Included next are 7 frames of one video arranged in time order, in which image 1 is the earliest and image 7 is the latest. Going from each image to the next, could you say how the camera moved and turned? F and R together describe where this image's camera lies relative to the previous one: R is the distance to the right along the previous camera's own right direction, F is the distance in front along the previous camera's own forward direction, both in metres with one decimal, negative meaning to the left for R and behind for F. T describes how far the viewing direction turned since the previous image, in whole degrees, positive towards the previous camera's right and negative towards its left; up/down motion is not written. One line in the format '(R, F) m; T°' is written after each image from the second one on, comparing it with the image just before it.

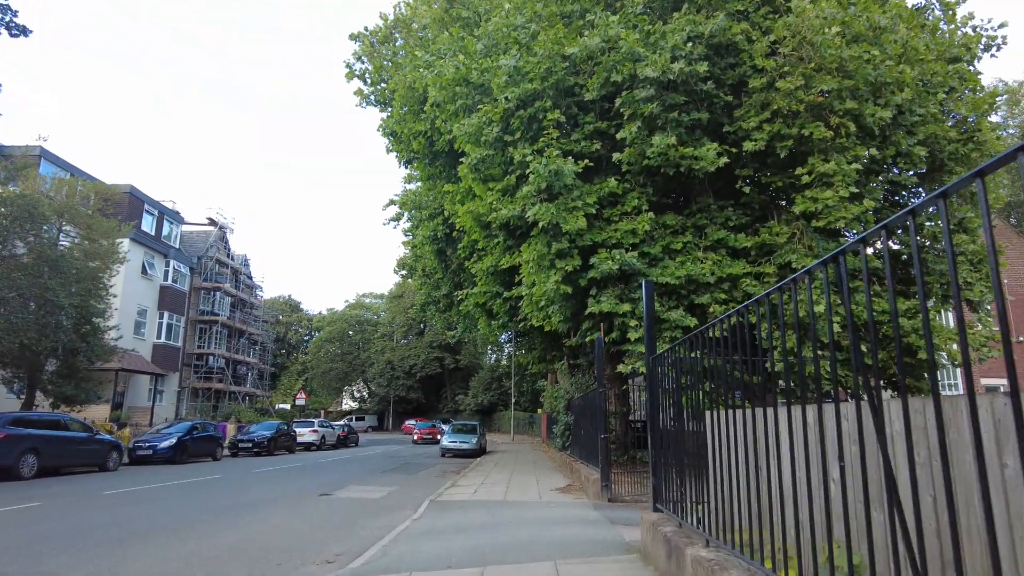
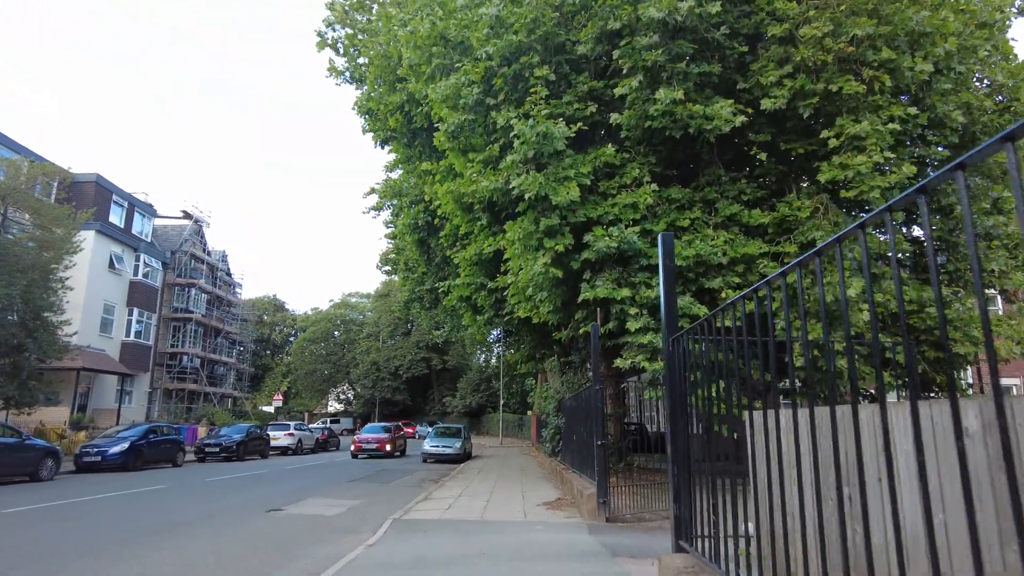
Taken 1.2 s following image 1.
(+0.2, +1.6) m; +1°
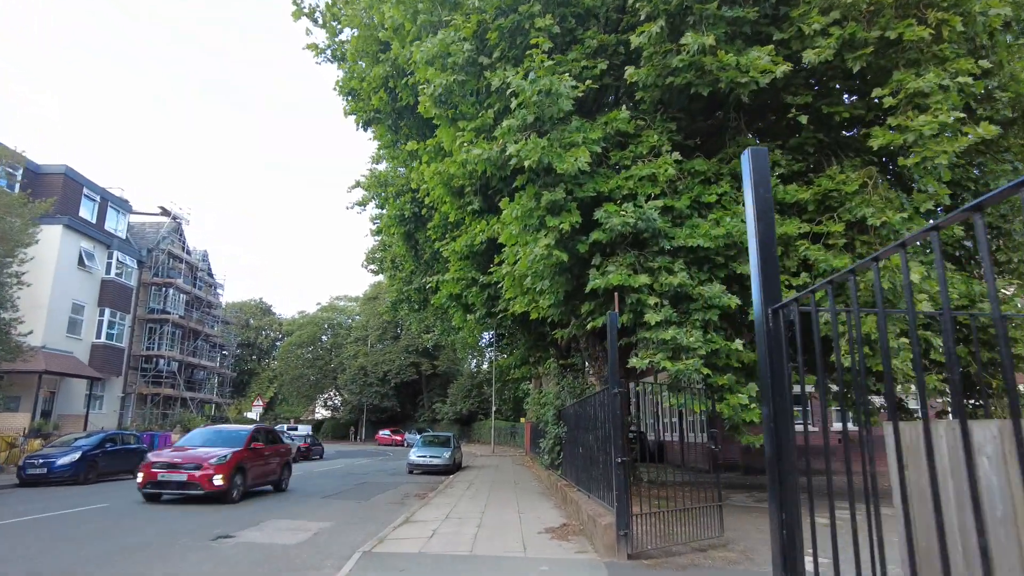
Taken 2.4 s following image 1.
(-0.1, +1.5) m; +1°
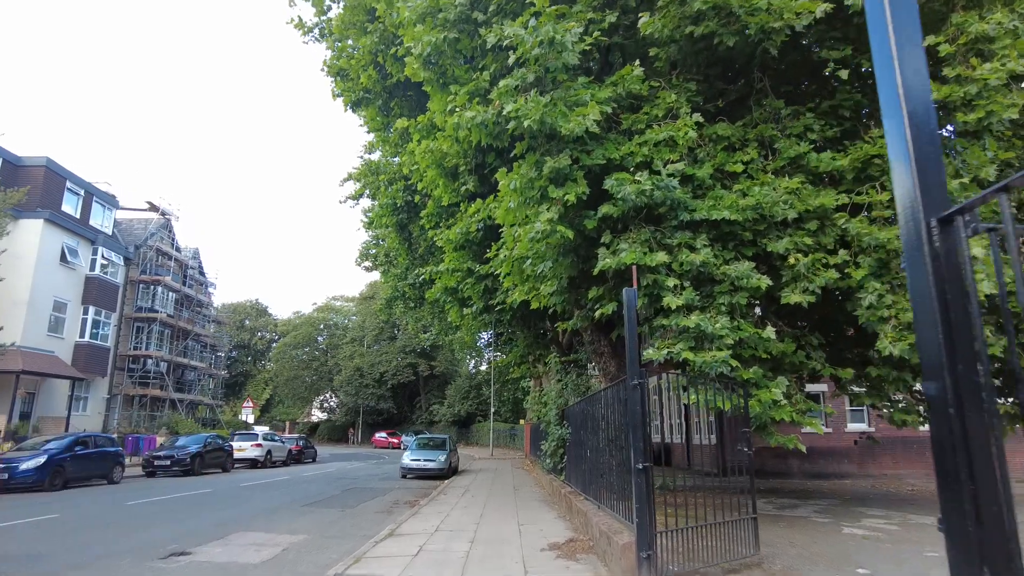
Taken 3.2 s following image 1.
(0.0, +1.1) m; 0°
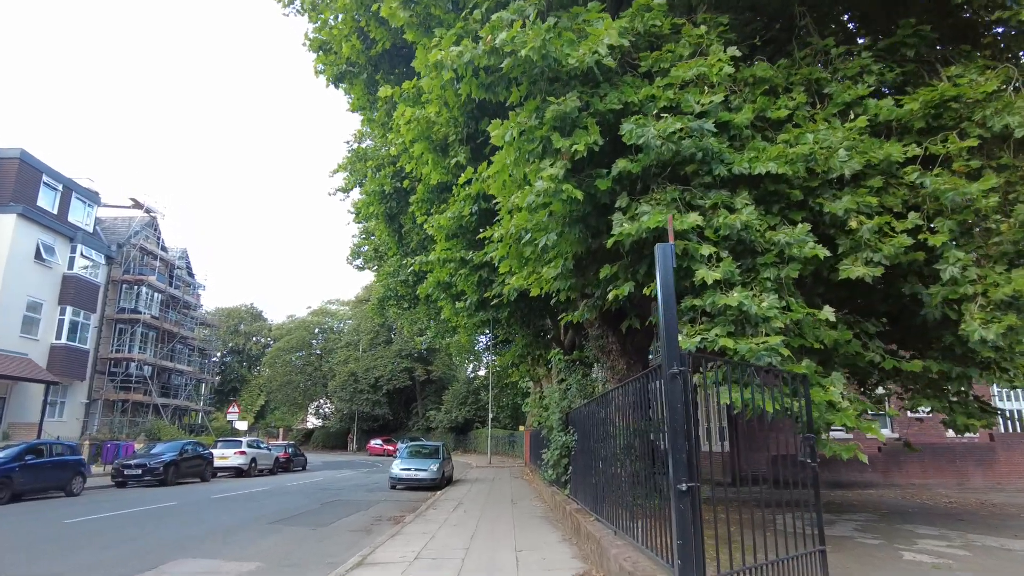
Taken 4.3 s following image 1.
(0.0, +1.4) m; 0°
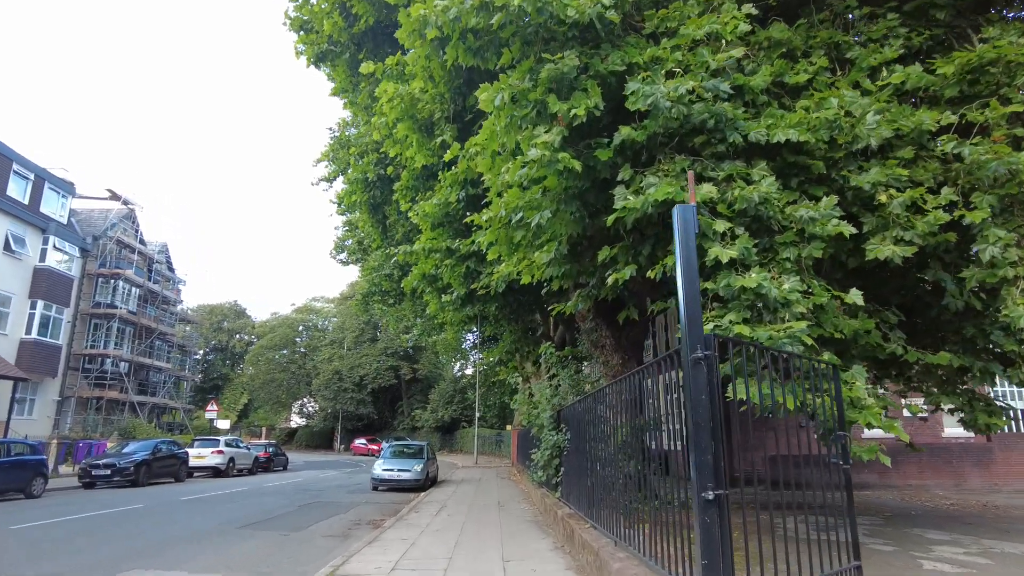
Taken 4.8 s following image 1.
(0.0, +0.7) m; +1°
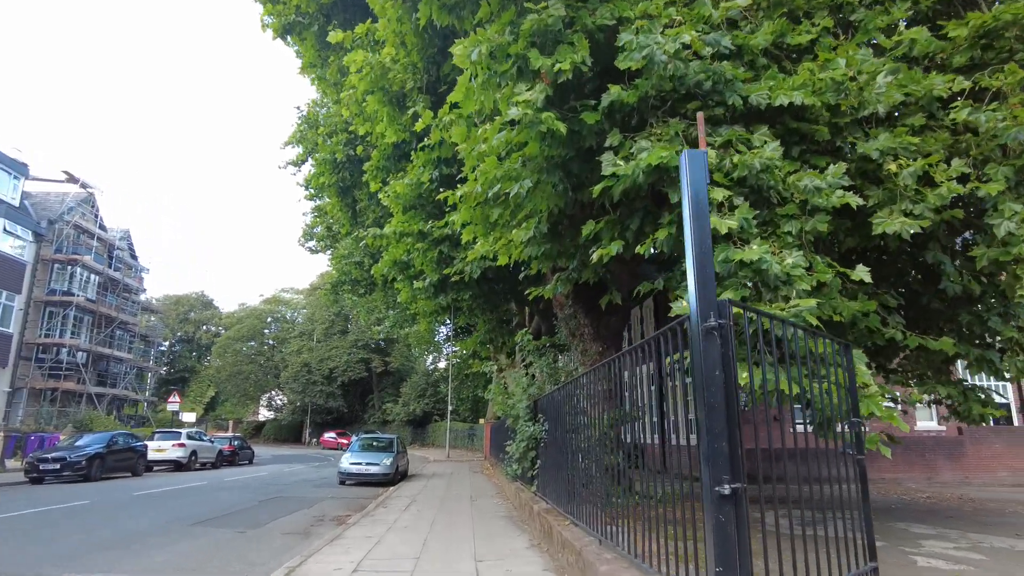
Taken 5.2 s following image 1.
(0.0, +0.5) m; +2°
